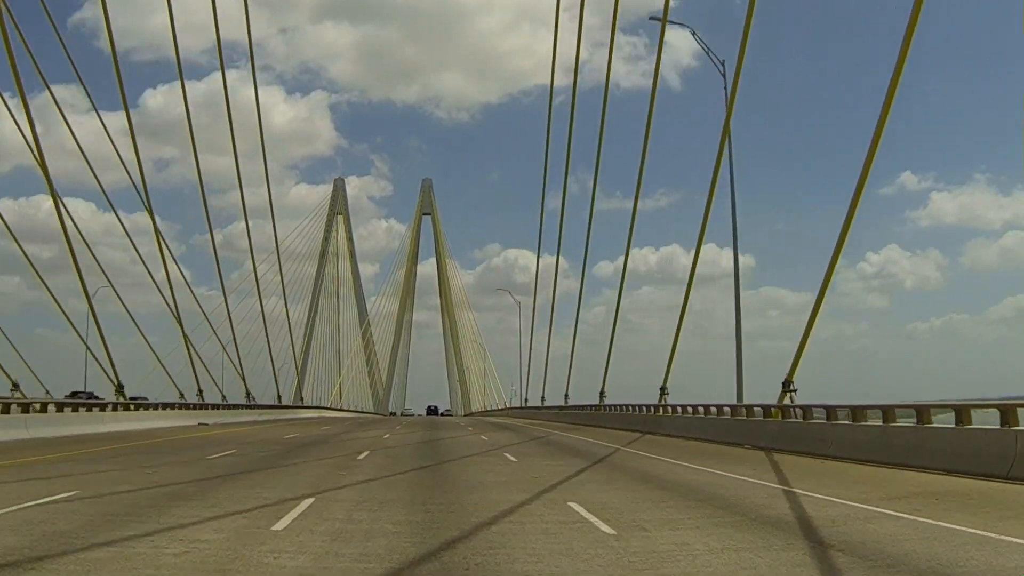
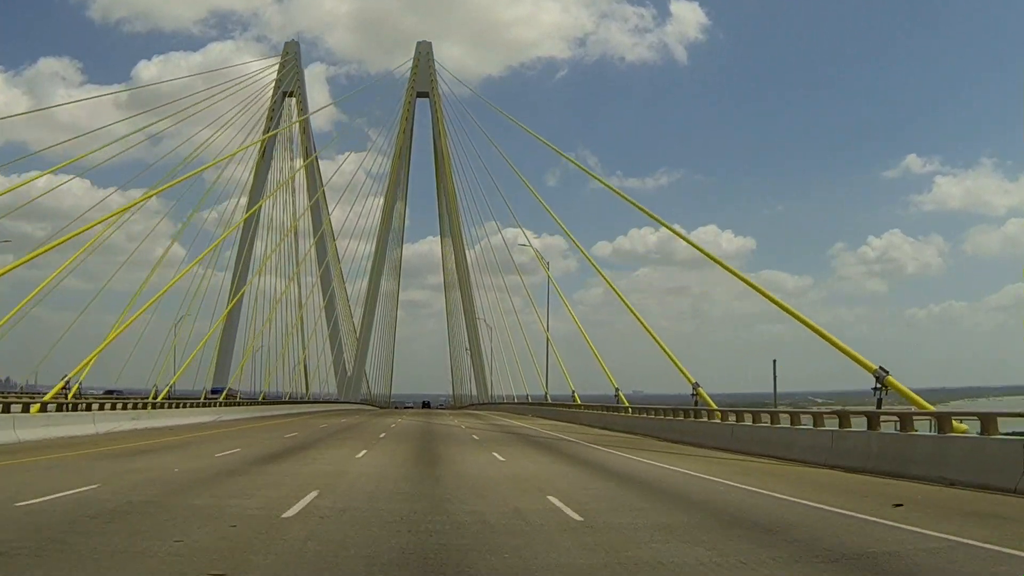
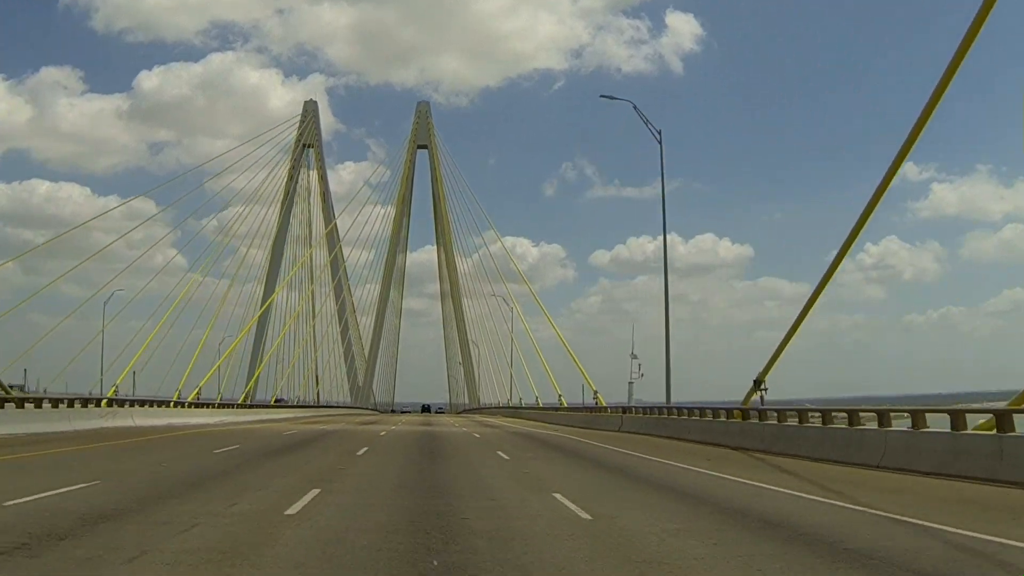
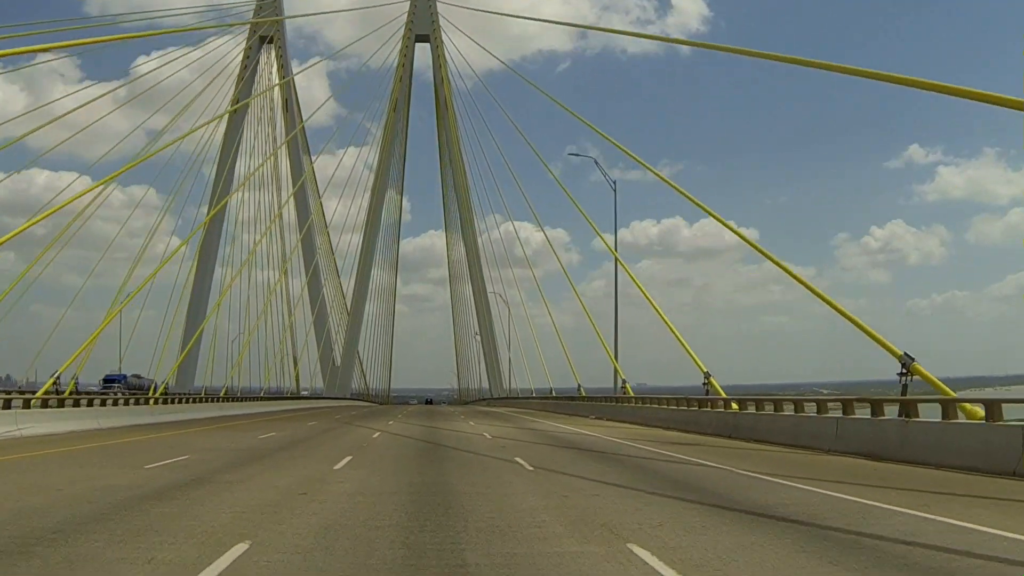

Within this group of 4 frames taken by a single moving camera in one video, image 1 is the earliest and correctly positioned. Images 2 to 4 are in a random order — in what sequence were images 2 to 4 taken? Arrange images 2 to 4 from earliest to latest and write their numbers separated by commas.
3, 2, 4
